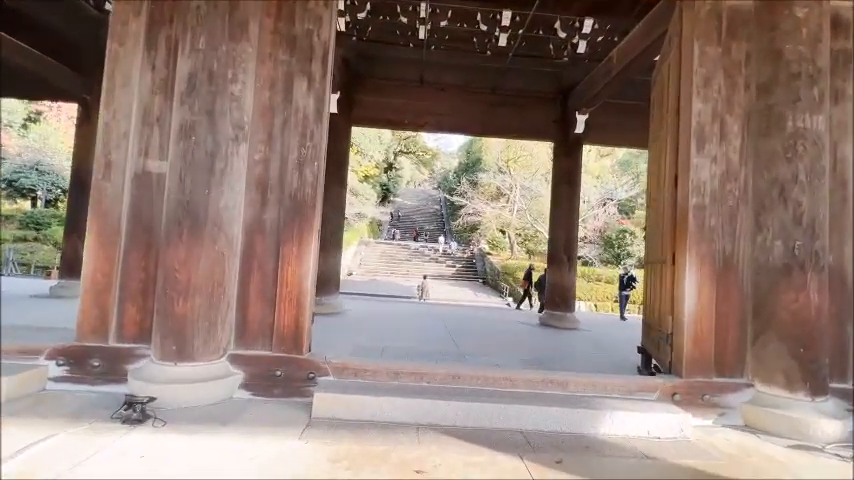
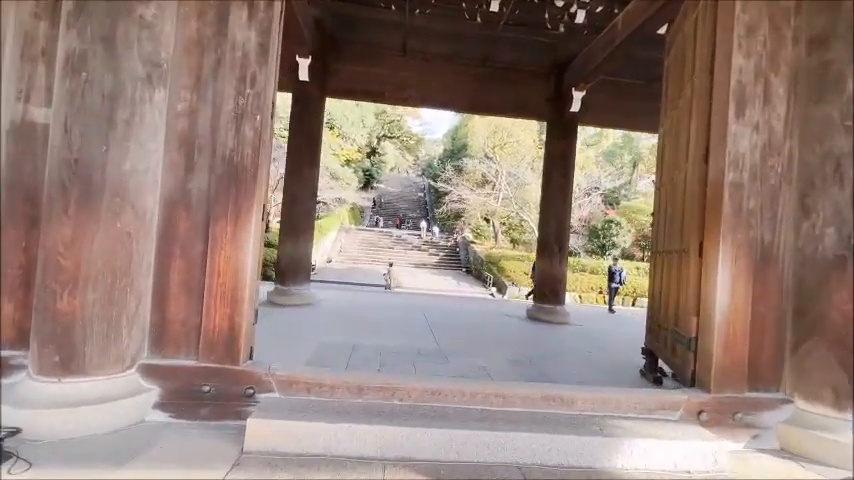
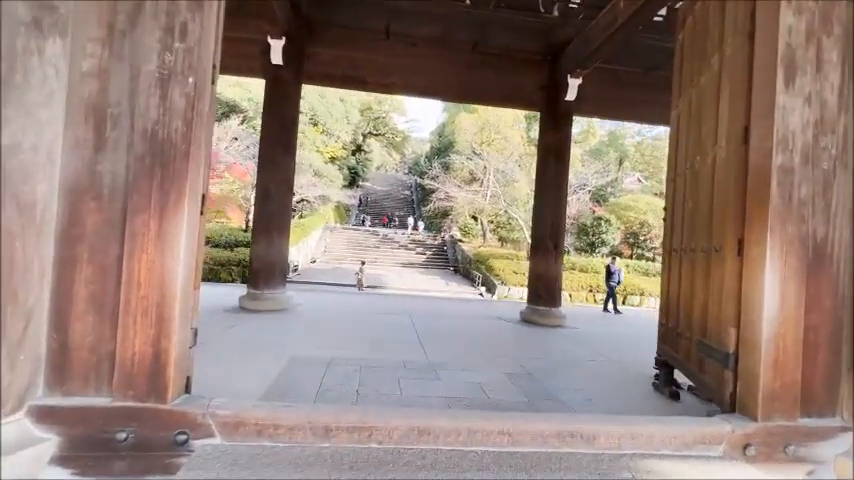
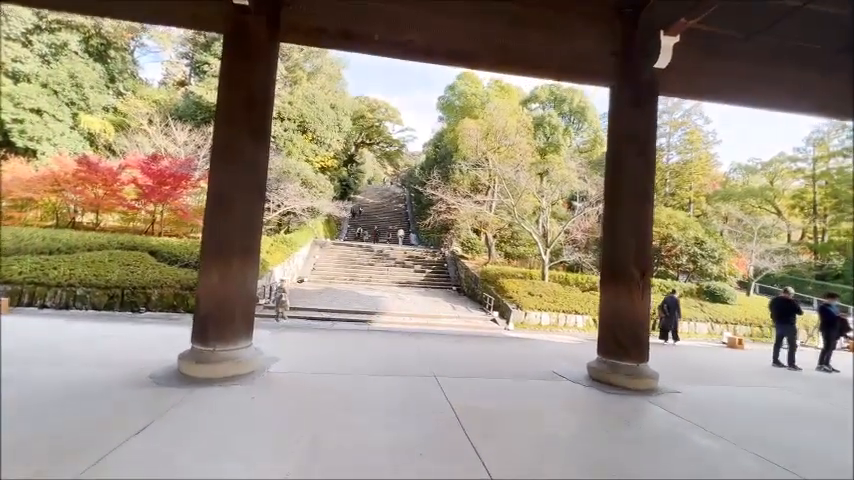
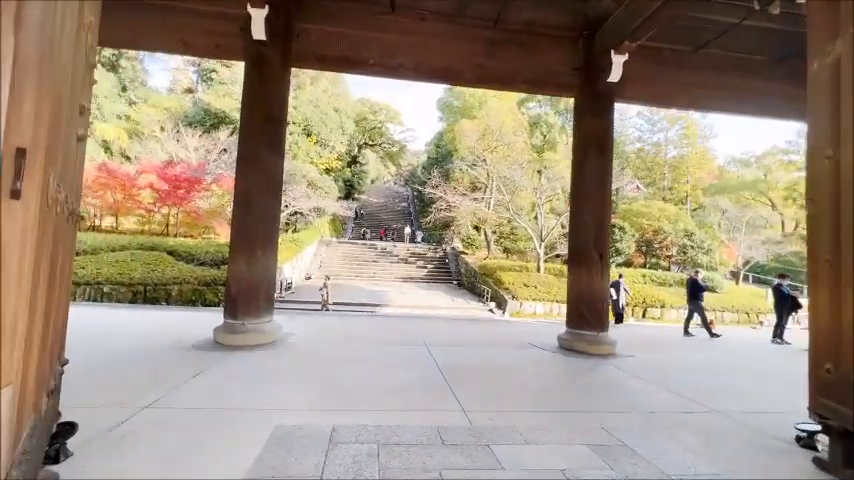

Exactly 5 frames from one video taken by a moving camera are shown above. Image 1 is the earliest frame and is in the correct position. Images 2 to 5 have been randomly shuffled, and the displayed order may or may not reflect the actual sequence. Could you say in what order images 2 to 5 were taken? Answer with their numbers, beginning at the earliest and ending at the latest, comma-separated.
2, 3, 5, 4
